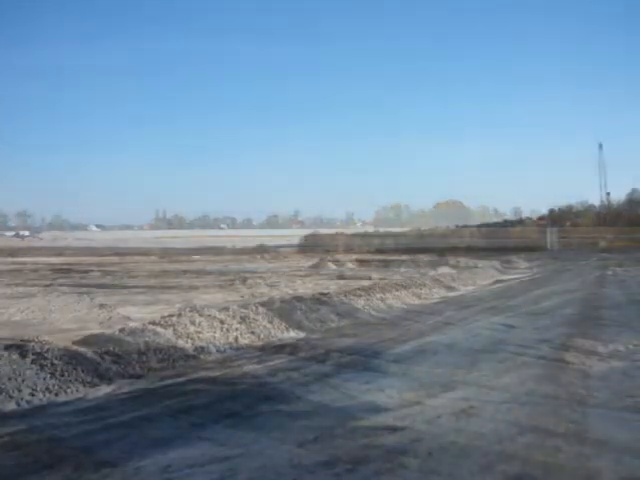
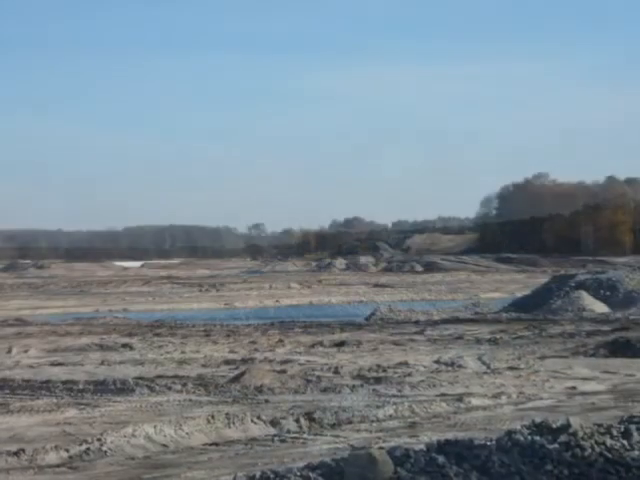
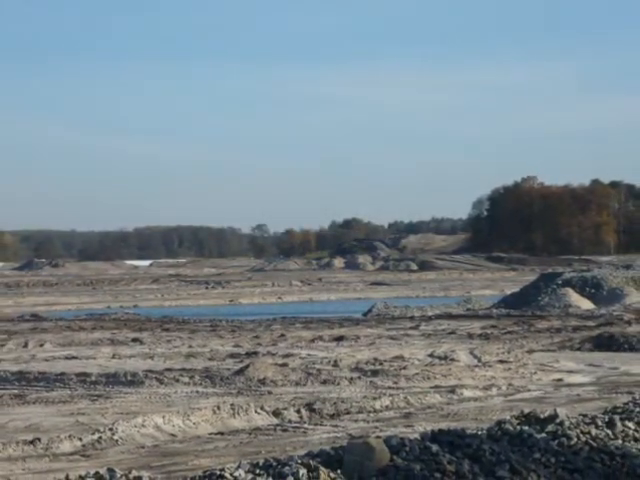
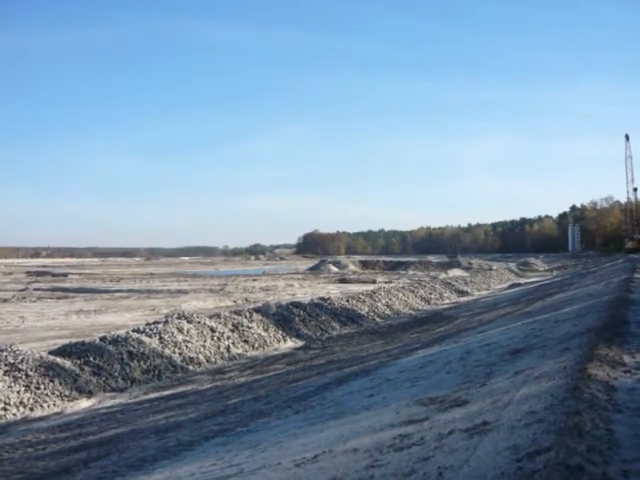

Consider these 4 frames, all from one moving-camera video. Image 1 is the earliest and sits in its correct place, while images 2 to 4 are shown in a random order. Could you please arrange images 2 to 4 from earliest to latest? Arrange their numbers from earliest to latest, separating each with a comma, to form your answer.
4, 2, 3
